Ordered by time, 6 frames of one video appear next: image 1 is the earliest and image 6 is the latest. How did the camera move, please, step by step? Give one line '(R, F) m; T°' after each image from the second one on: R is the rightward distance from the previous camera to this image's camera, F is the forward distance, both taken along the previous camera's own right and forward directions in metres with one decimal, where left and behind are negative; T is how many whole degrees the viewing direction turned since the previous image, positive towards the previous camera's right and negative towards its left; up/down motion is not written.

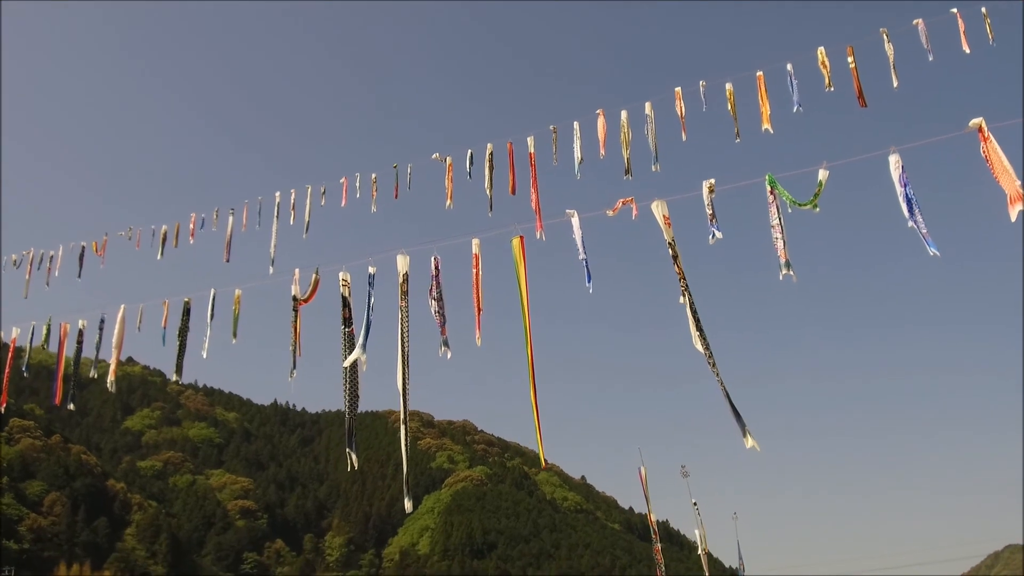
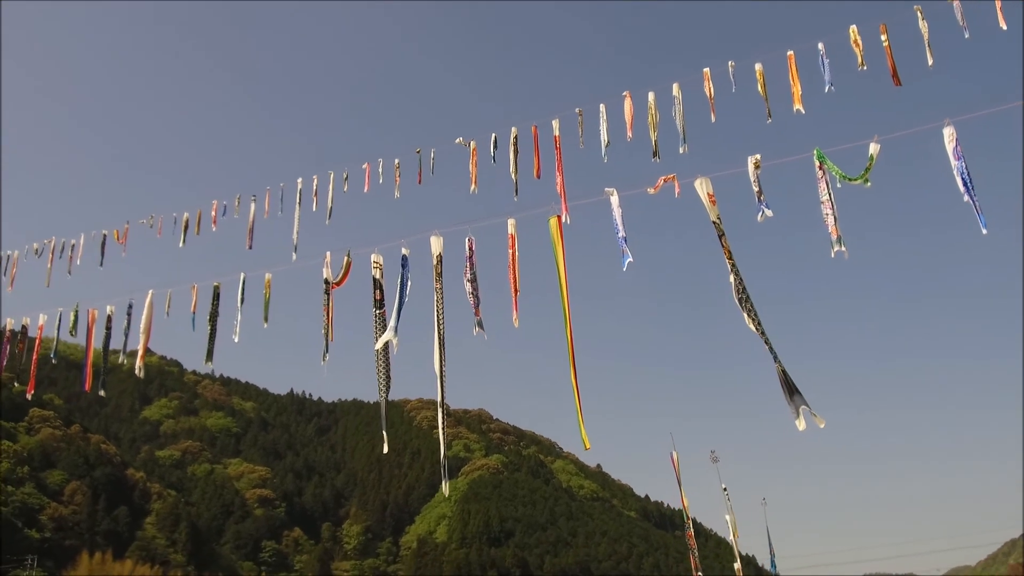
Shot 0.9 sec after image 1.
(-1.1, +0.9) m; -1°
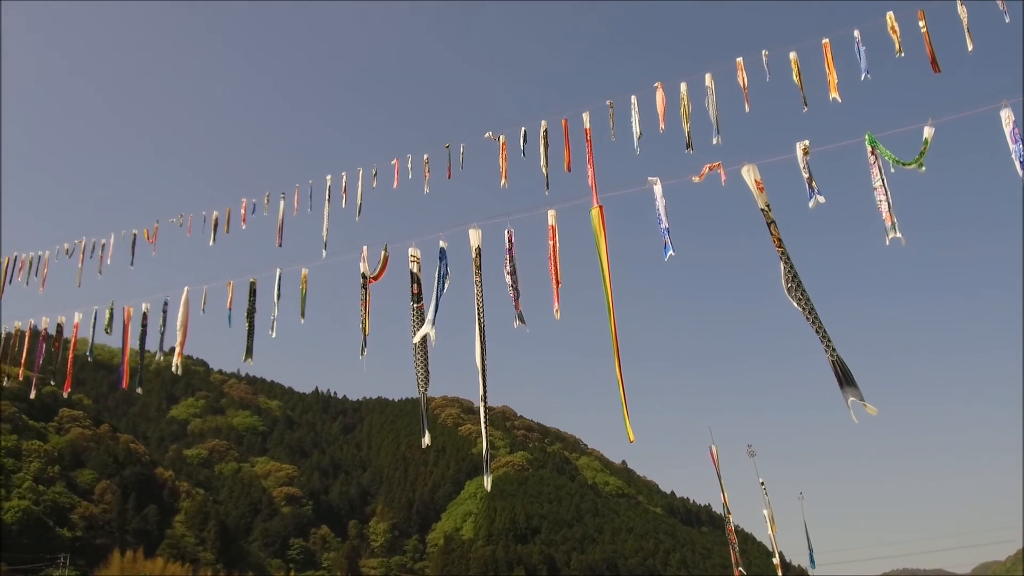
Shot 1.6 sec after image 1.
(-0.8, +0.7) m; -1°
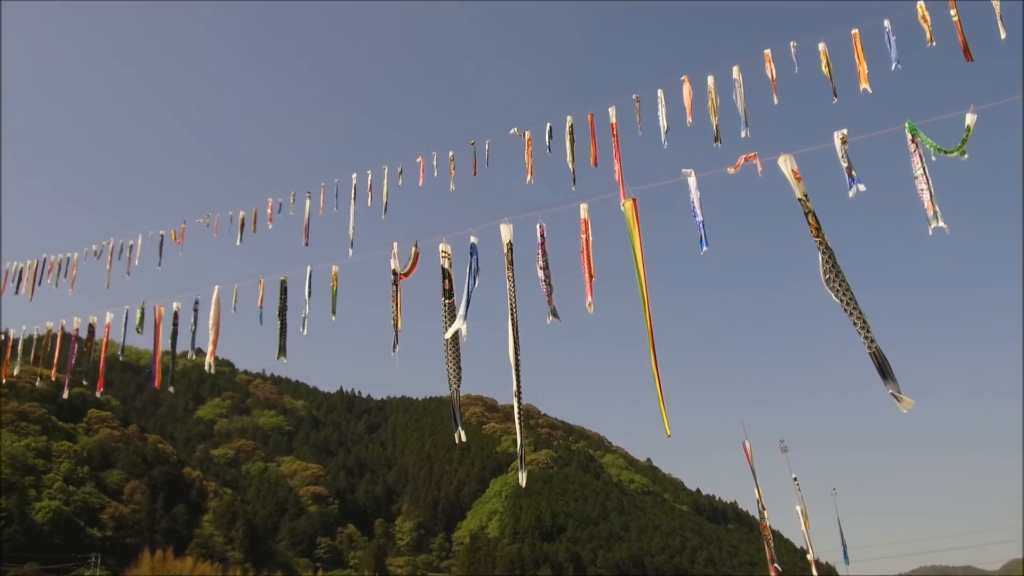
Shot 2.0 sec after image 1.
(-0.3, +0.6) m; -2°
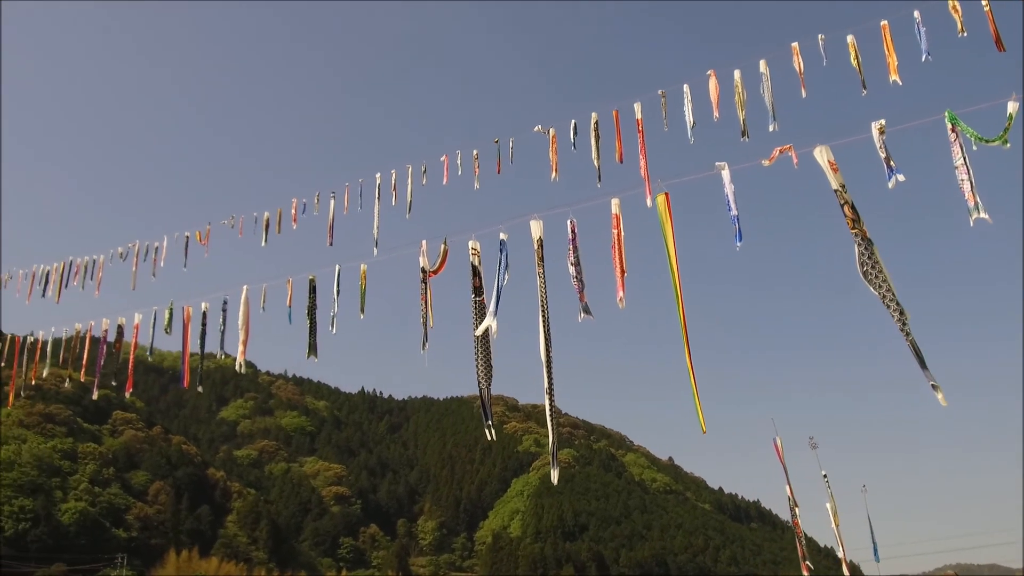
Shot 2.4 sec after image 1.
(-0.4, +0.4) m; -1°
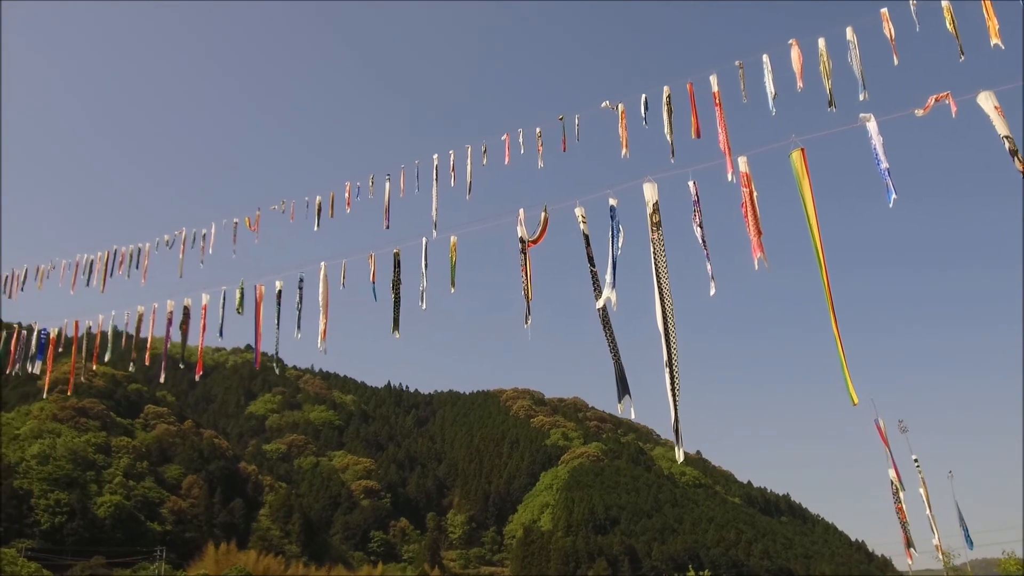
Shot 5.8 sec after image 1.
(-4.0, +1.5) m; -1°
